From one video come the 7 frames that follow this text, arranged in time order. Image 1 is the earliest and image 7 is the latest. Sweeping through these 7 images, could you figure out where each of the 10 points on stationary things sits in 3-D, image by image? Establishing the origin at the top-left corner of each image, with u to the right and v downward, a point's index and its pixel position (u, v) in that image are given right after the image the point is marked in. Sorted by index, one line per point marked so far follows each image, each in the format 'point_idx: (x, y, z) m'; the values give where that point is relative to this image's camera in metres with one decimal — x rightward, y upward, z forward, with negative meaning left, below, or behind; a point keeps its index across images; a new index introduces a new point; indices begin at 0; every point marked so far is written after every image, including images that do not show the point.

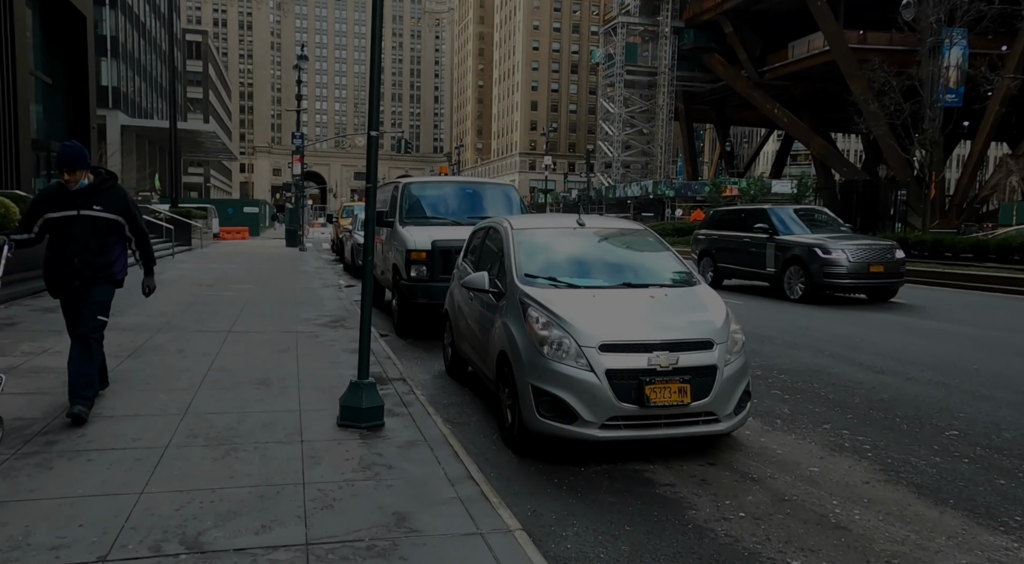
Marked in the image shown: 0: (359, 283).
0: (-3.8, 0.0, +18.1) m
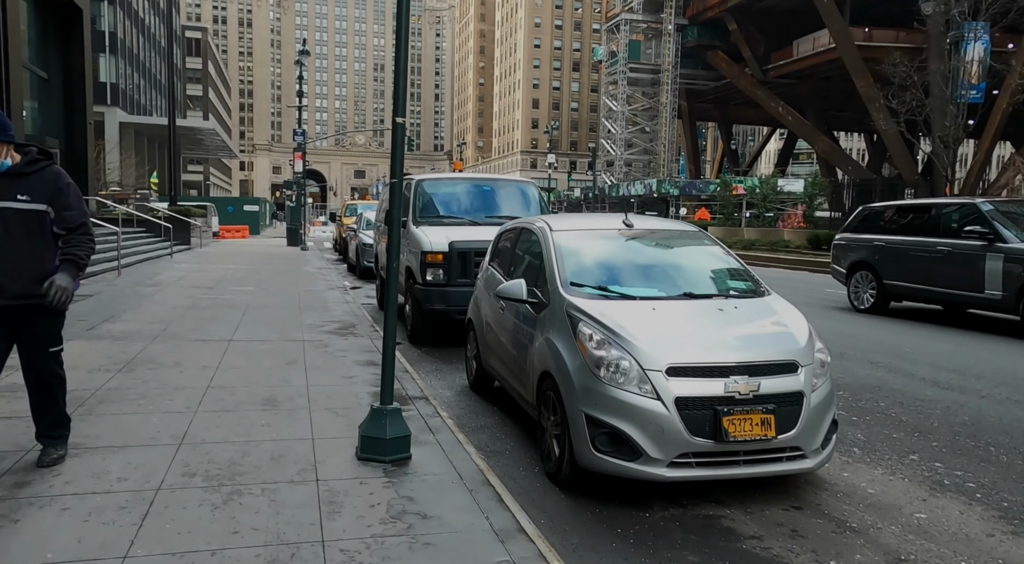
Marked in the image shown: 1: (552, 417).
0: (-3.5, -0.1, +17.4) m
1: (+0.2, -0.9, +4.6) m
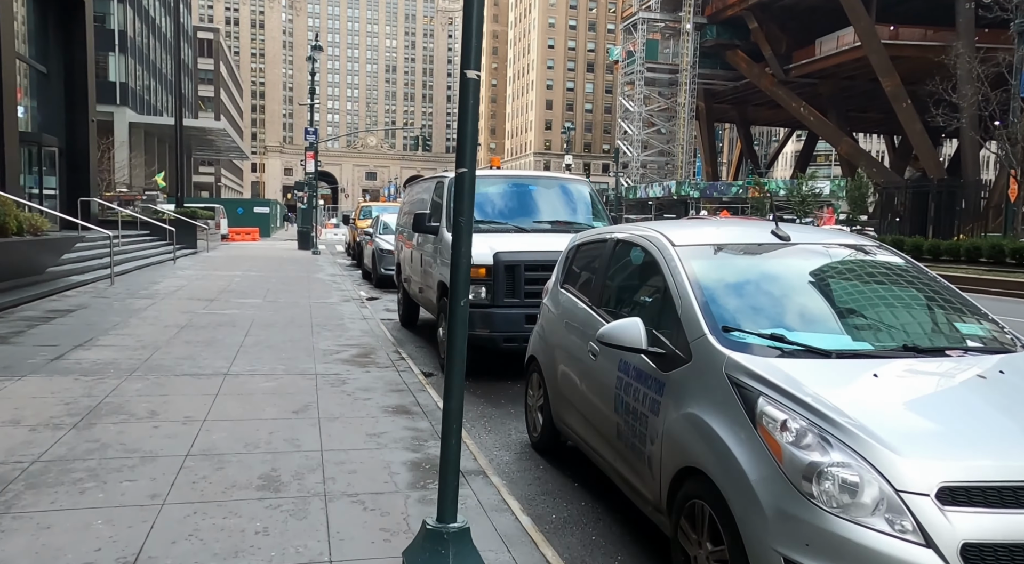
0: (-2.8, -0.3, +15.8) m
1: (+0.8, -1.0, +3.0) m
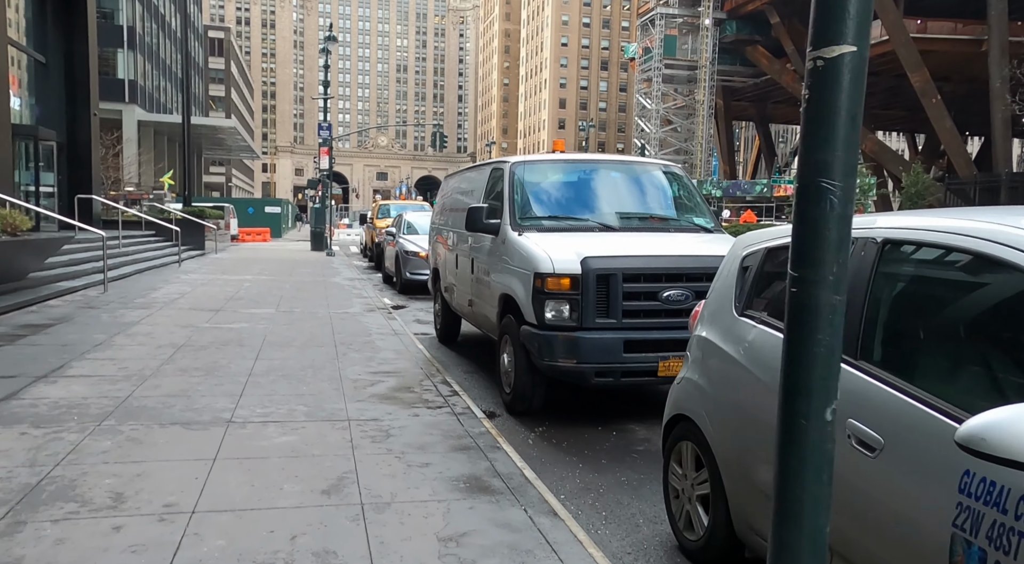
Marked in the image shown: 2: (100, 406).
0: (-1.9, -0.4, +14.0) m
1: (+1.4, -1.2, +1.1) m
2: (-3.1, -0.9, +5.5) m
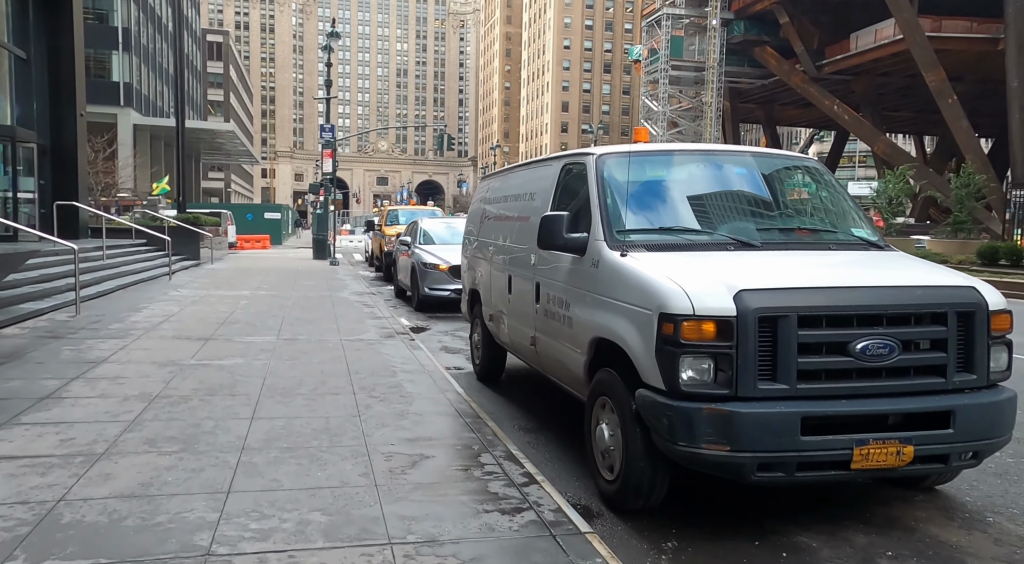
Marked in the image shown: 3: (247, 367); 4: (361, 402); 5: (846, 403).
0: (-1.3, -0.7, +12.1) m
1: (+2.1, -1.4, -0.8) m
2: (-2.5, -1.2, +3.6) m
3: (-2.9, -0.9, +7.9) m
4: (-1.3, -1.0, +6.4) m
5: (+1.7, -0.6, +3.8) m
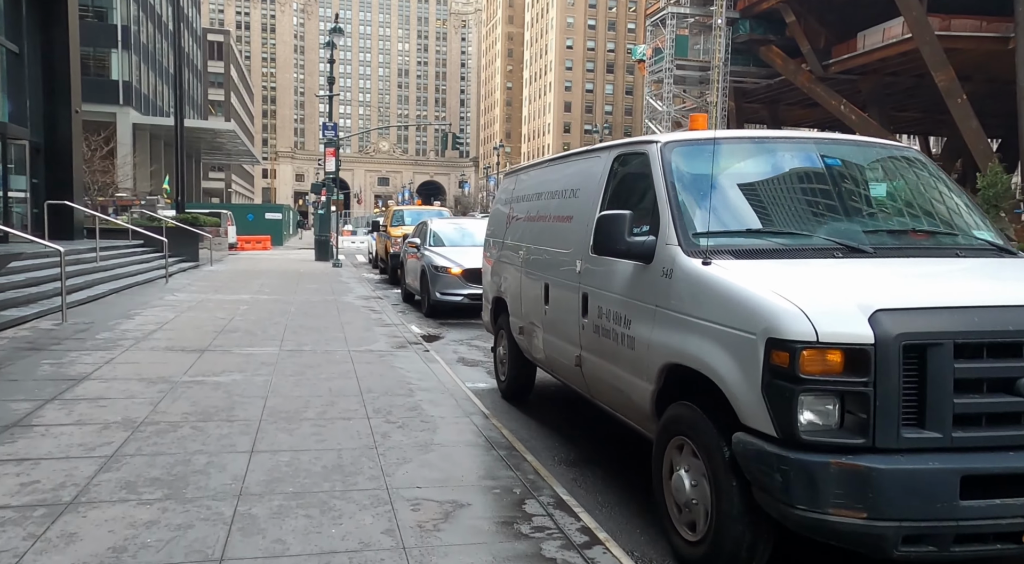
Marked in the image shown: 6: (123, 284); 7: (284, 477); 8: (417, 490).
0: (-1.0, -0.8, +11.3) m
1: (+2.4, -1.4, -1.6) m
2: (-2.2, -1.2, +2.7) m
3: (-2.6, -1.0, +7.0) m
4: (-1.0, -1.1, +5.6) m
5: (+2.0, -0.7, +3.0) m
6: (-7.9, 0.0, +14.8) m
7: (-1.4, -1.2, +4.5) m
8: (-0.6, -1.2, +4.4) m
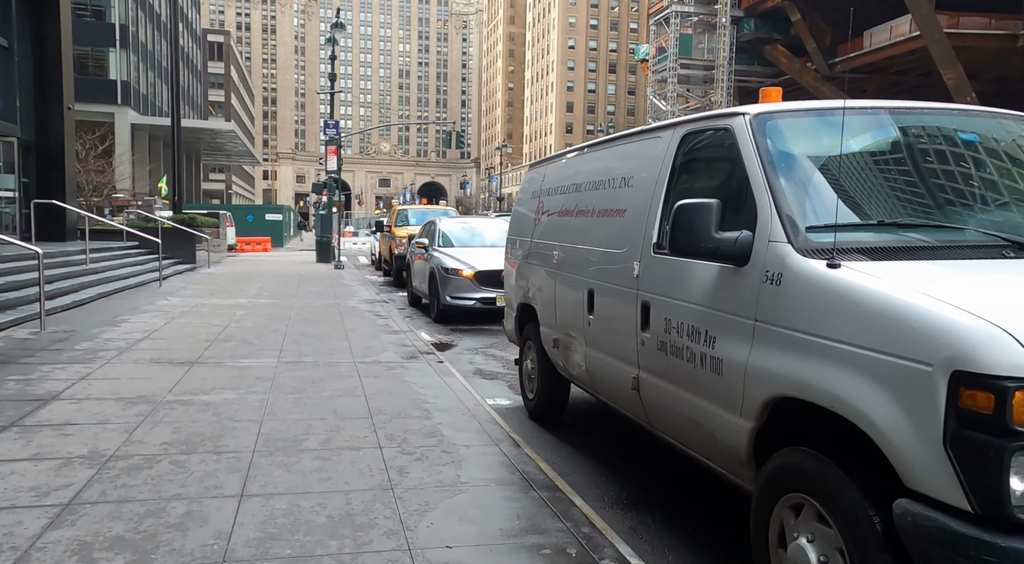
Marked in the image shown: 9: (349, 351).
0: (-0.8, -0.8, +10.4) m
1: (+2.6, -1.5, -2.5) m
2: (-1.9, -1.3, +1.8) m
3: (-2.3, -1.0, +6.1) m
4: (-0.8, -1.2, +4.7) m
5: (+2.3, -0.7, +2.1) m
6: (-7.6, -0.1, +13.9) m
7: (-1.1, -1.2, +3.6) m
8: (-0.3, -1.2, +3.5) m
9: (-2.0, -0.8, +8.8) m
